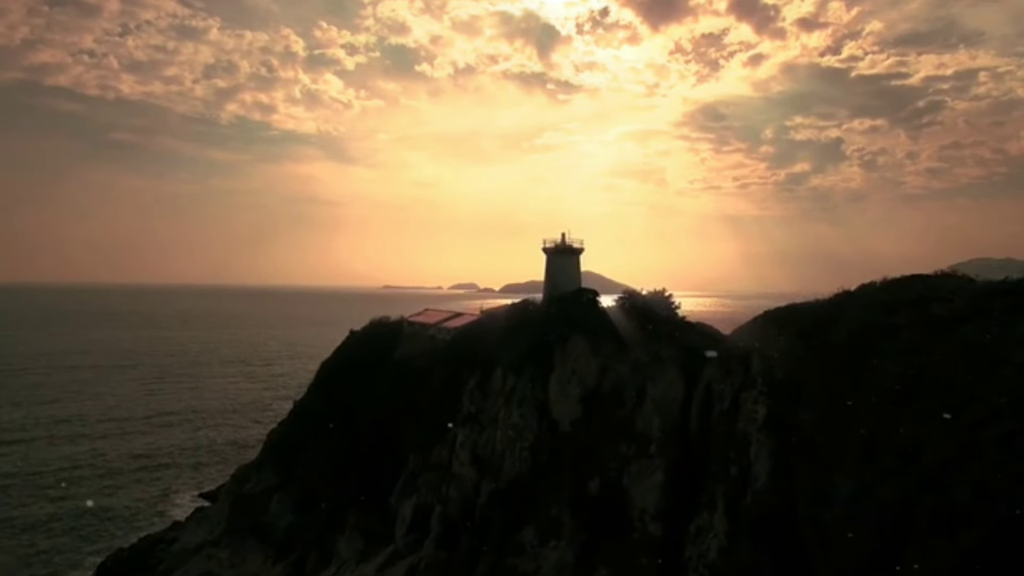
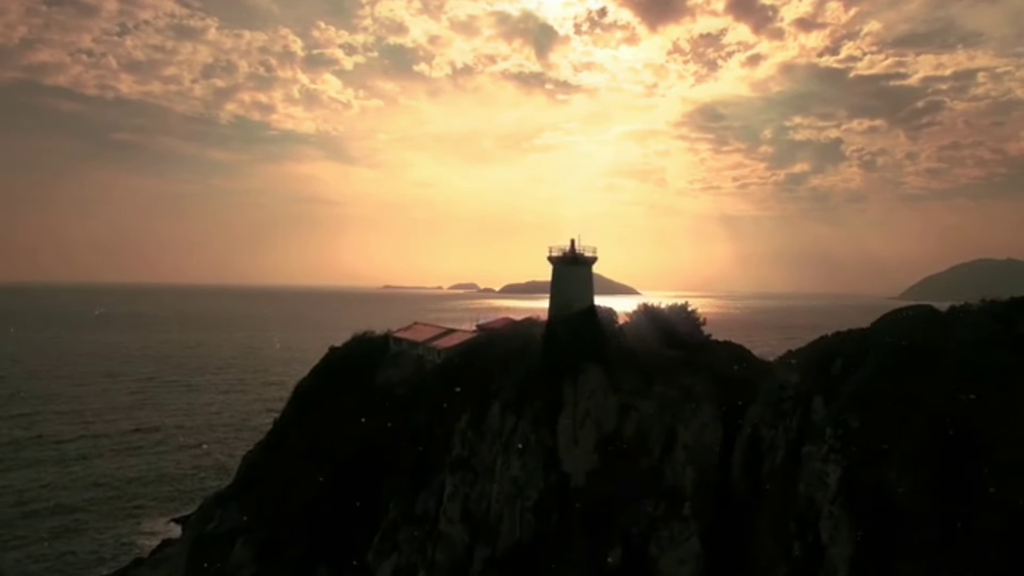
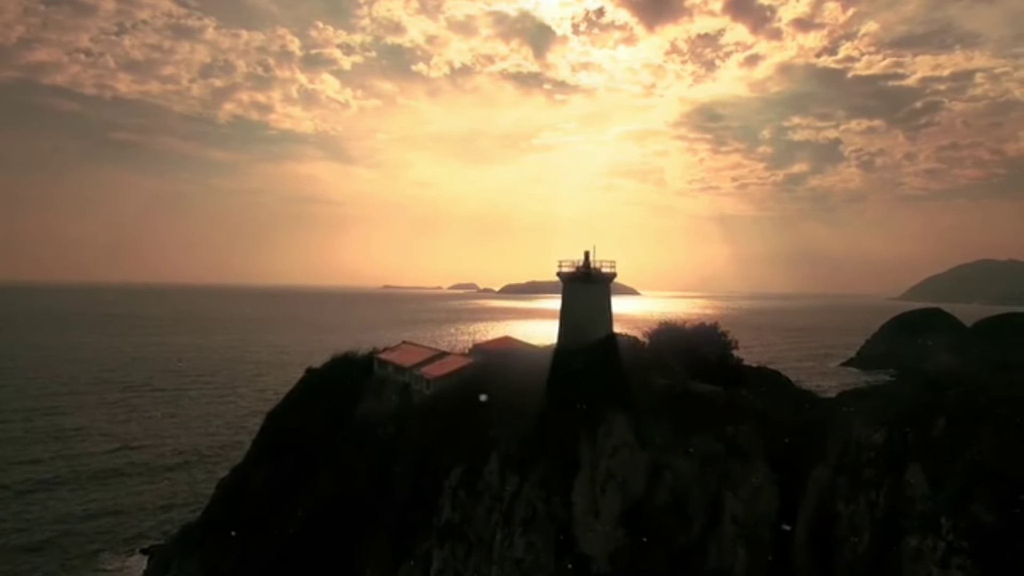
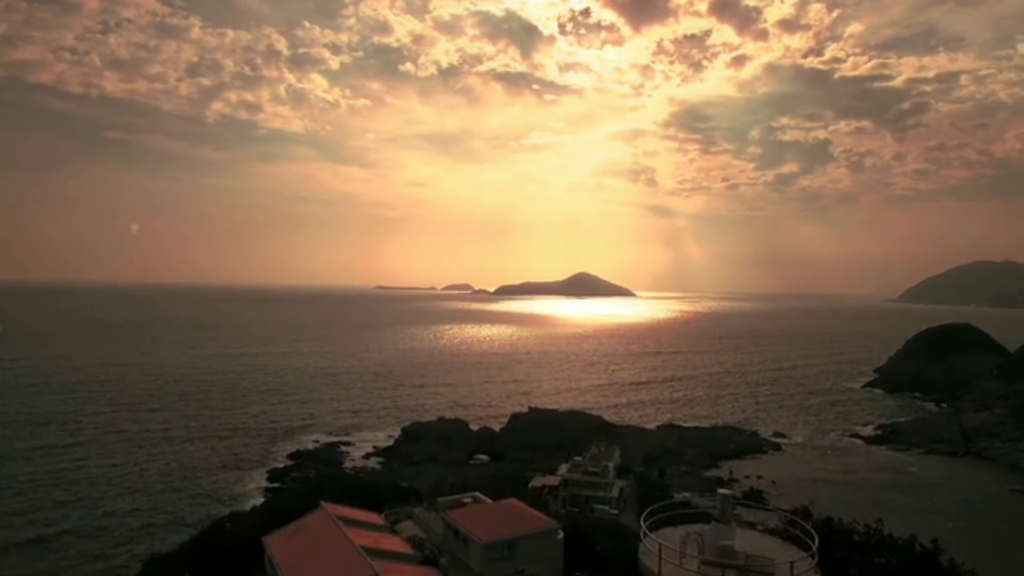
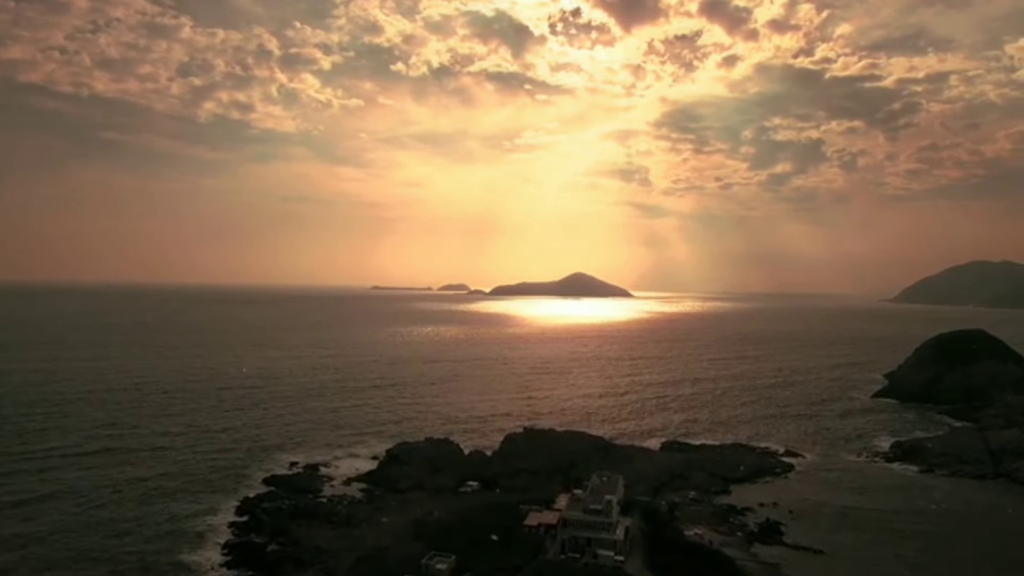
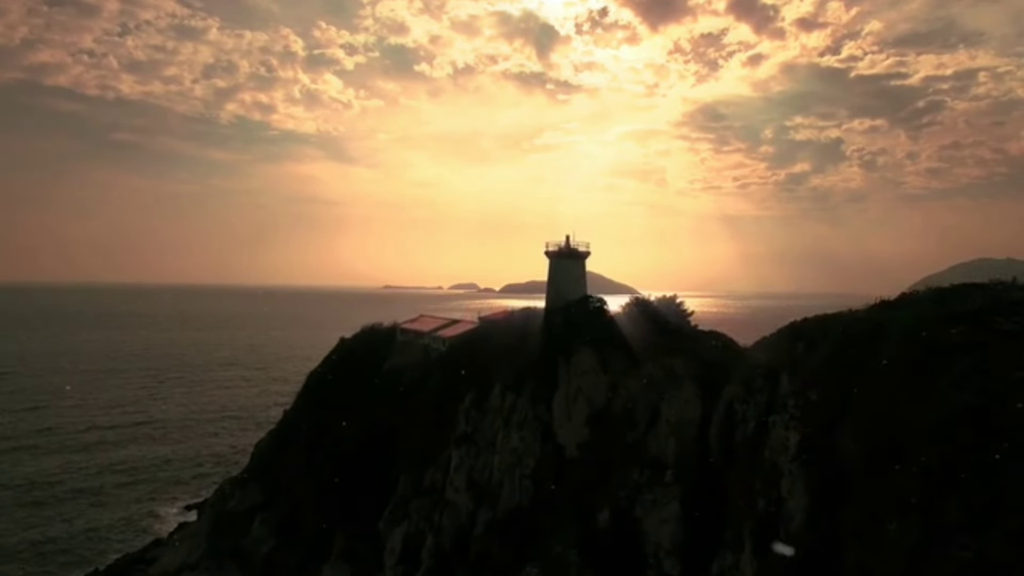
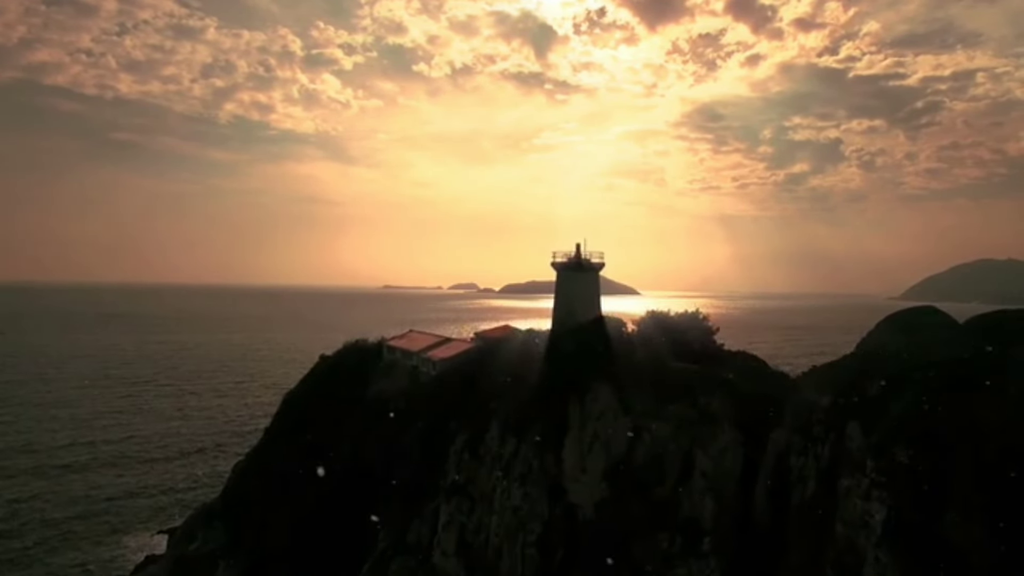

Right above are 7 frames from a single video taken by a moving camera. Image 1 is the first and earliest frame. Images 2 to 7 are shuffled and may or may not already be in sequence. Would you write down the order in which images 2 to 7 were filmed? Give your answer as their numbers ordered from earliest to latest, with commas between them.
6, 2, 7, 3, 4, 5
